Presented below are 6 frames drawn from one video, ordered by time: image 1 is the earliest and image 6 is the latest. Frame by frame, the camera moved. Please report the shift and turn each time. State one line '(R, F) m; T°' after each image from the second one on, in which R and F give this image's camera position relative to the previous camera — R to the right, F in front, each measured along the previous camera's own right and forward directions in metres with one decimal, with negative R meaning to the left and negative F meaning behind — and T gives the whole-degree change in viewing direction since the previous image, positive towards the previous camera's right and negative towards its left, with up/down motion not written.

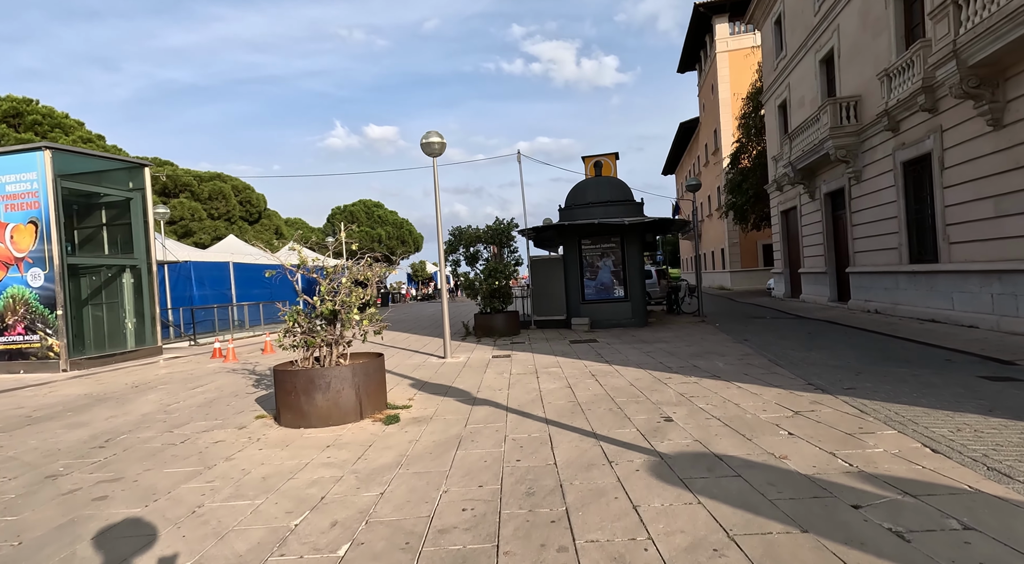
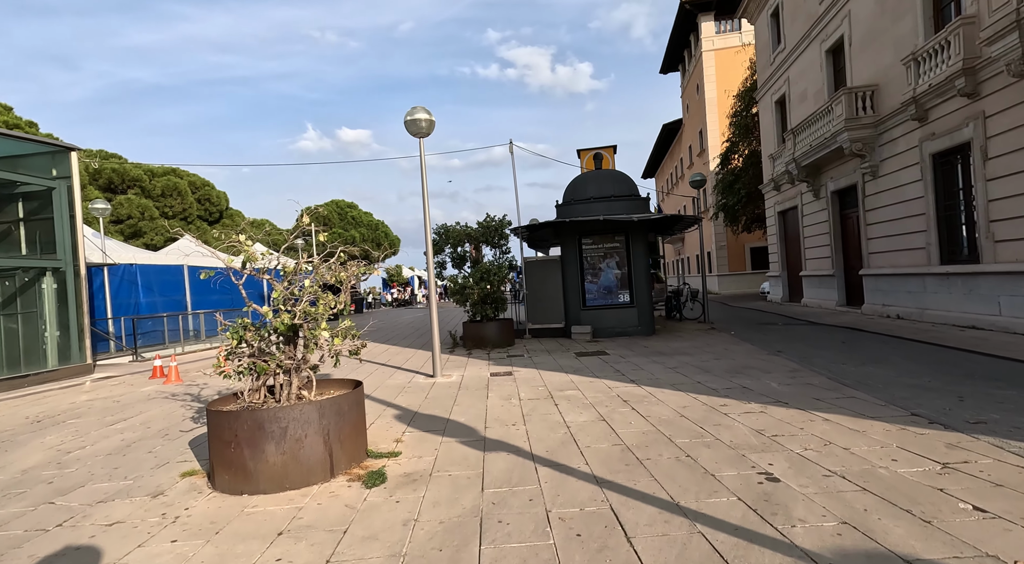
(-0.4, +1.6) m; +2°
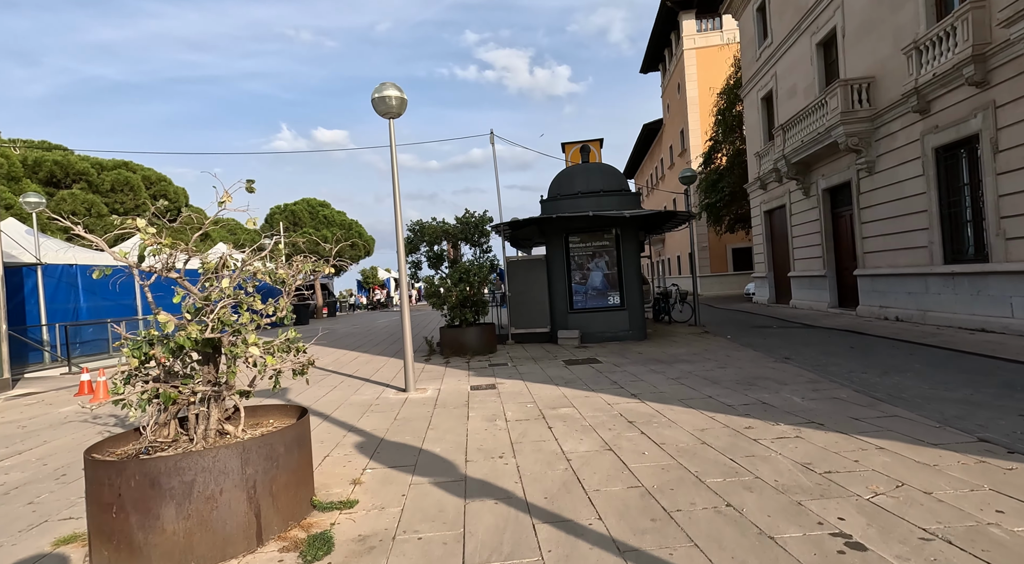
(-0.1, +1.0) m; +2°
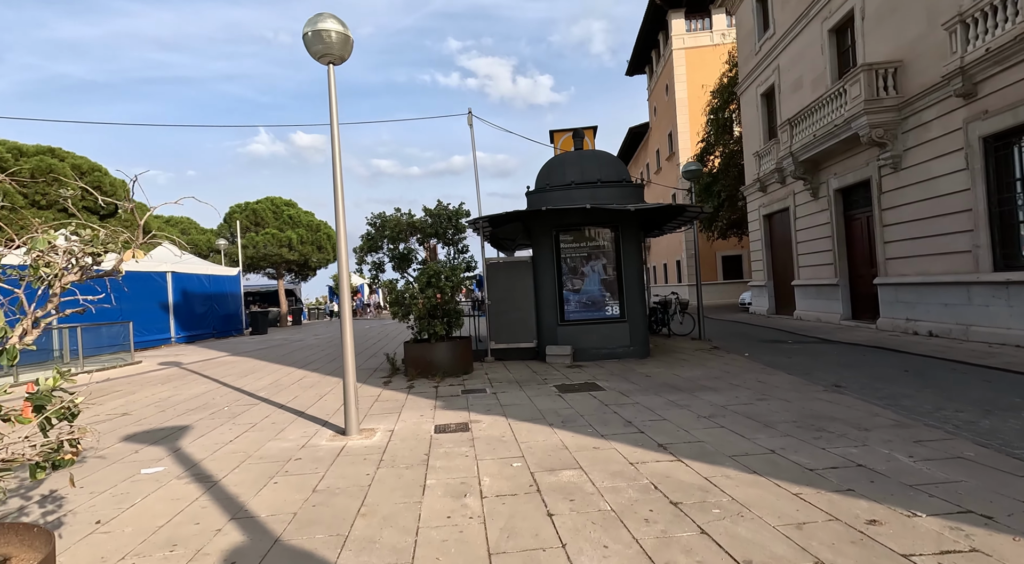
(0.0, +2.0) m; +2°
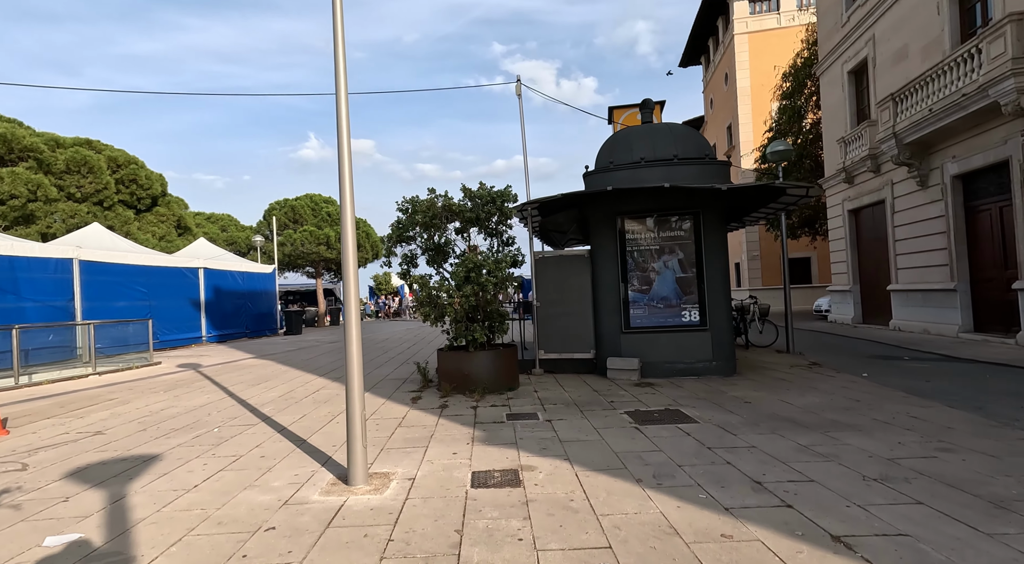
(-0.2, +1.8) m; -4°
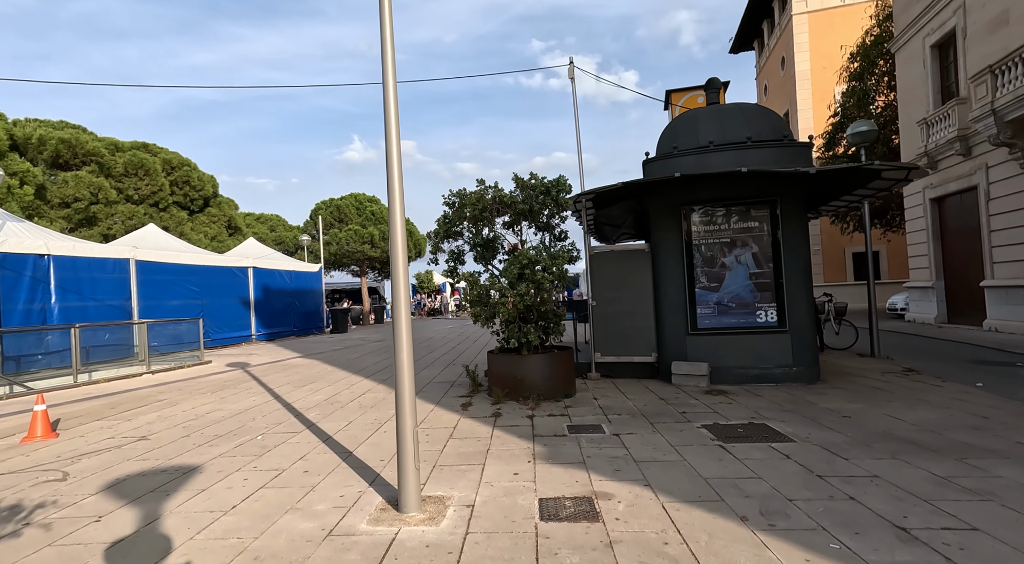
(-0.2, +0.6) m; -4°
